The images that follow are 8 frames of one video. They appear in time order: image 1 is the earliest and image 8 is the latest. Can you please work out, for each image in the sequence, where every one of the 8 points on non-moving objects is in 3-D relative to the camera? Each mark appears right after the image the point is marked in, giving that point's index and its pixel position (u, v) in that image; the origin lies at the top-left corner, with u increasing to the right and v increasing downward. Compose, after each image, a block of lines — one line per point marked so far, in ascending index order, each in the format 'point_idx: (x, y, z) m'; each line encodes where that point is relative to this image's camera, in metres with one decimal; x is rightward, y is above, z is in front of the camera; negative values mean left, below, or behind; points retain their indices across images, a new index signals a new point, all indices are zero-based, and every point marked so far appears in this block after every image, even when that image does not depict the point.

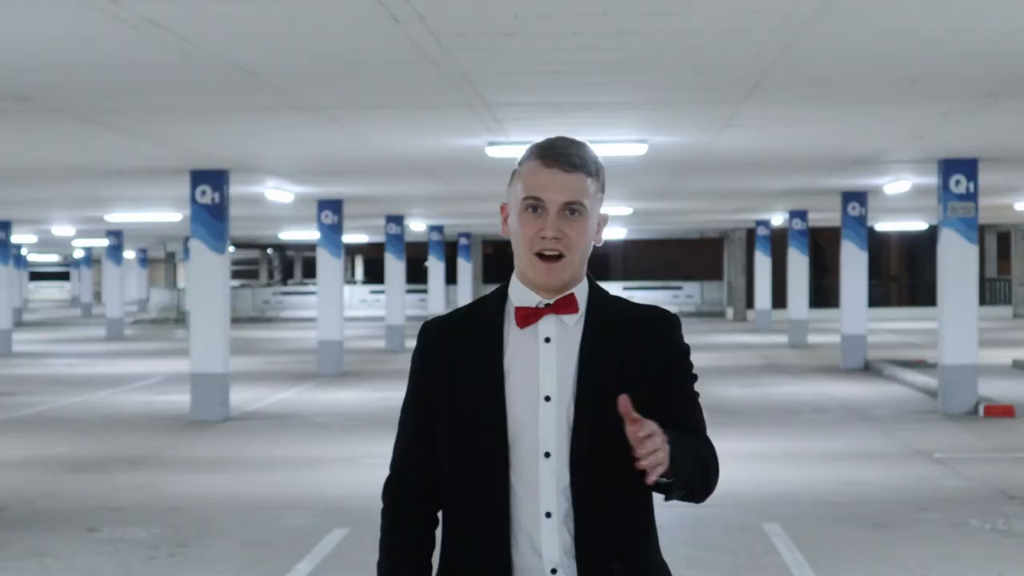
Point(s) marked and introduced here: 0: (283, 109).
0: (-2.0, +1.6, +11.0) m
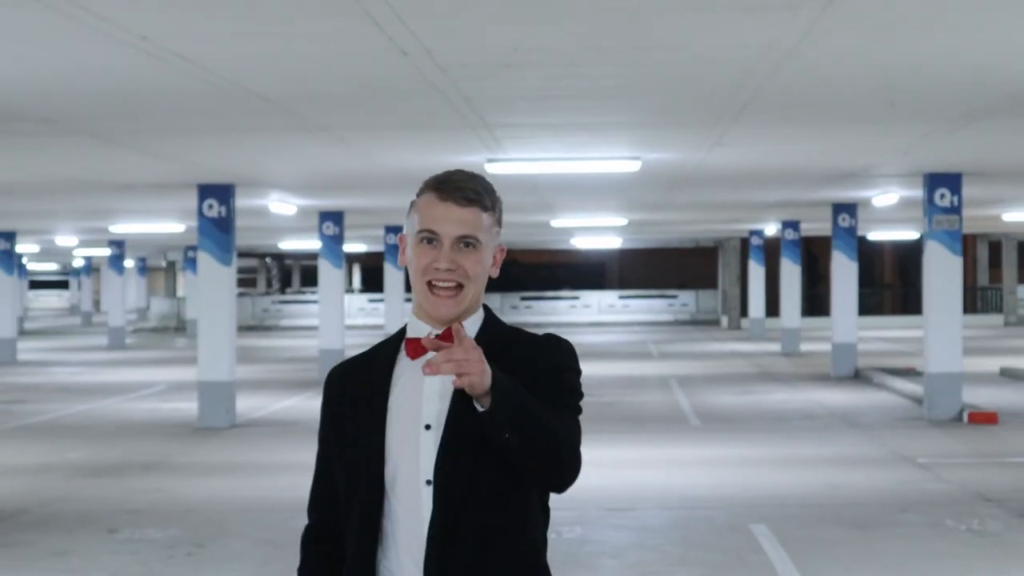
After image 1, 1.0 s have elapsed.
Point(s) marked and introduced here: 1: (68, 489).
0: (-2.0, +1.4, +11.5) m
1: (-4.3, -2.0, +12.3) m
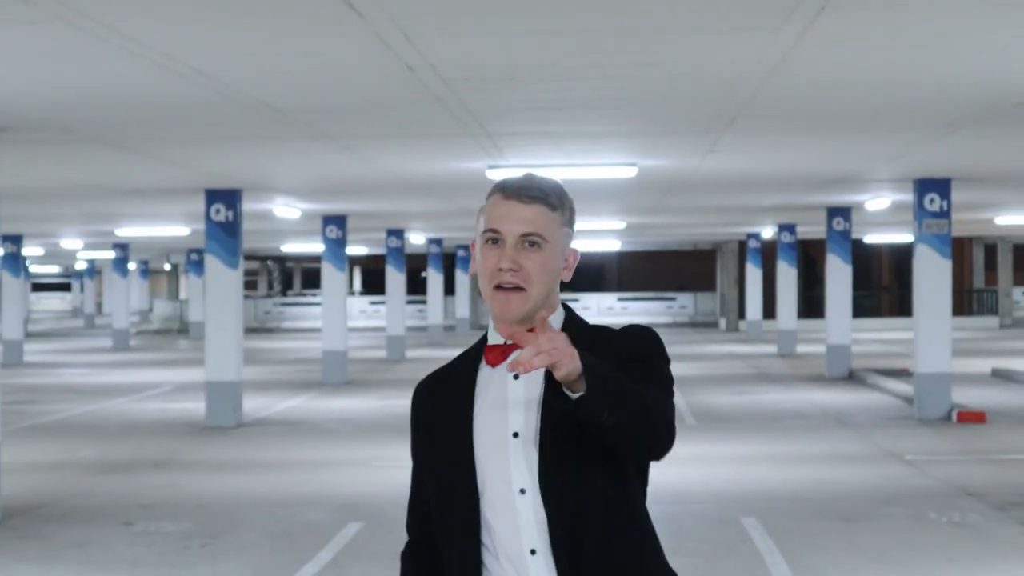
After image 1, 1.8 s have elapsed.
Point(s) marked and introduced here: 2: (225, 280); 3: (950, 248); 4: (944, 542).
0: (-2.0, +1.4, +11.9) m
1: (-4.3, -2.0, +12.7) m
2: (-4.0, +0.1, +17.5) m
3: (+5.9, +0.5, +17.0) m
4: (+3.2, -1.9, +9.4) m
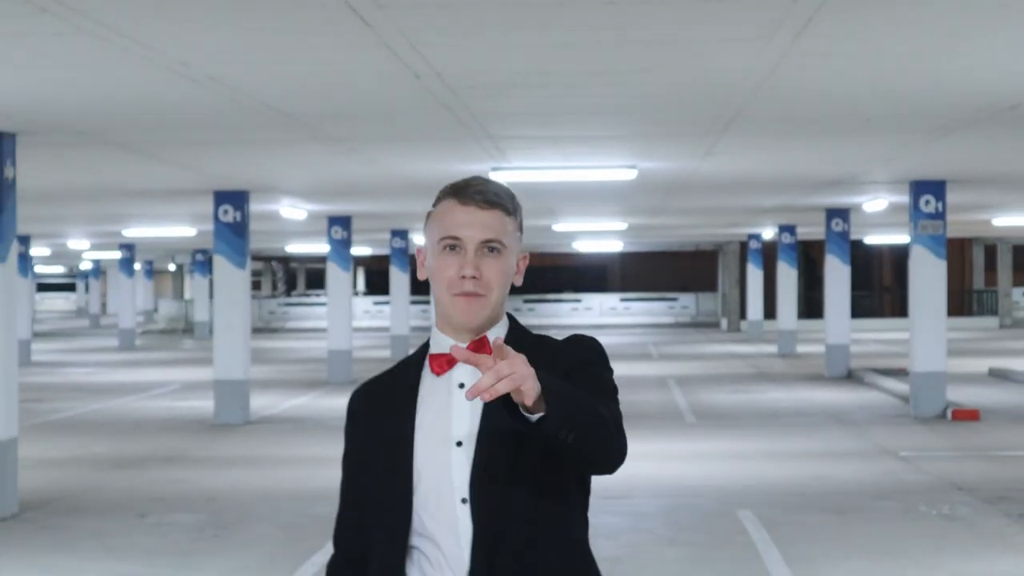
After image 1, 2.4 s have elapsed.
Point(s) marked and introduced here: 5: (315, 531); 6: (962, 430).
0: (-2.0, +1.4, +12.2) m
1: (-4.3, -2.0, +13.0) m
2: (-4.0, +0.1, +17.9) m
3: (+6.0, +0.5, +17.3) m
4: (+3.3, -1.9, +9.7) m
5: (-1.6, -2.0, +10.2) m
6: (+5.8, -1.8, +16.1) m
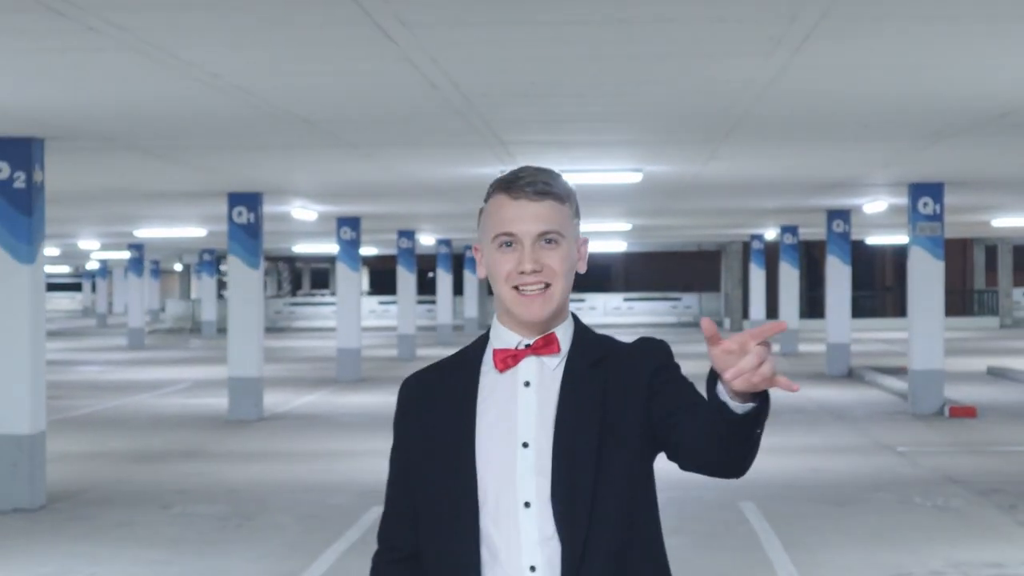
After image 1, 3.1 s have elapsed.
0: (-1.9, +1.4, +12.6) m
1: (-4.2, -2.0, +13.4) m
2: (-3.9, +0.1, +18.3) m
3: (+6.1, +0.5, +17.7) m
4: (+3.3, -1.9, +10.1) m
5: (-1.5, -2.0, +10.6) m
6: (+5.9, -1.8, +16.5) m
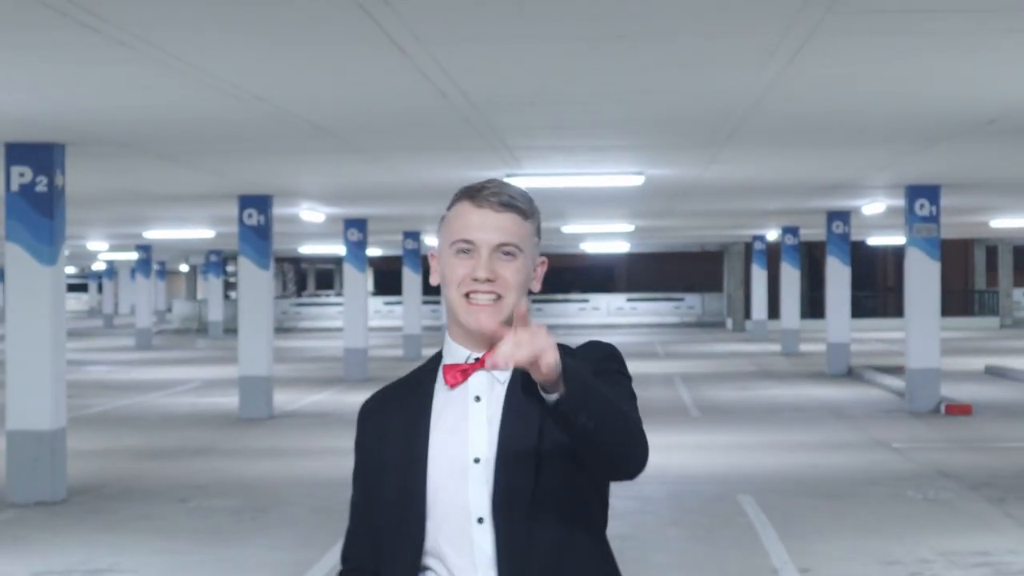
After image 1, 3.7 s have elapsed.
0: (-1.8, +1.4, +13.0) m
1: (-4.1, -2.0, +13.8) m
2: (-3.8, +0.1, +18.7) m
3: (+6.1, +0.5, +18.0) m
4: (+3.4, -1.9, +10.5) m
5: (-1.5, -2.0, +11.0) m
6: (+5.9, -1.8, +16.9) m
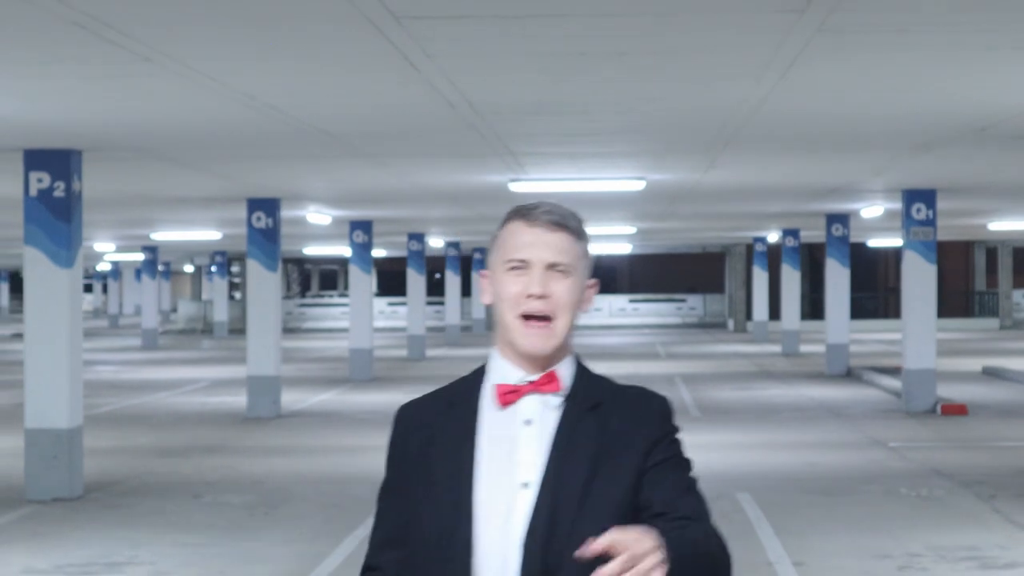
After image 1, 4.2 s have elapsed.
0: (-1.8, +1.4, +13.3) m
1: (-4.1, -2.0, +14.1) m
2: (-3.7, +0.1, +19.0) m
3: (+6.2, +0.5, +18.4) m
4: (+3.4, -1.9, +10.8) m
5: (-1.4, -2.0, +11.3) m
6: (+6.0, -1.9, +17.2) m
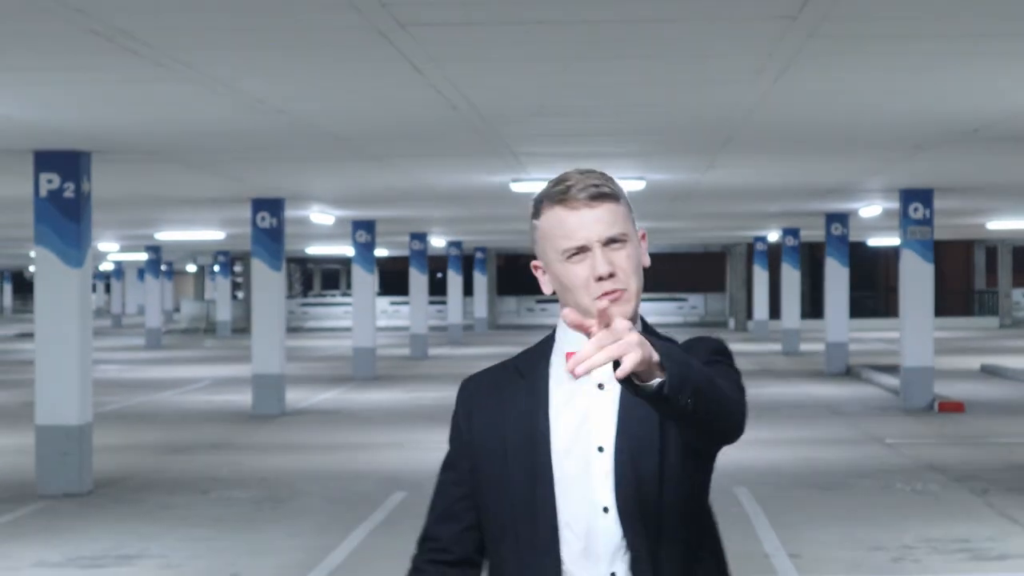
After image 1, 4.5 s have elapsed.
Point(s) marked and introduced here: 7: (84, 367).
0: (-1.8, +1.4, +13.5) m
1: (-4.1, -2.0, +14.4) m
2: (-3.7, +0.1, +19.2) m
3: (+6.2, +0.5, +18.6) m
4: (+3.4, -1.9, +11.0) m
5: (-1.4, -2.0, +11.5) m
6: (+6.0, -1.8, +17.4) m
7: (-4.2, -0.8, +12.2) m
